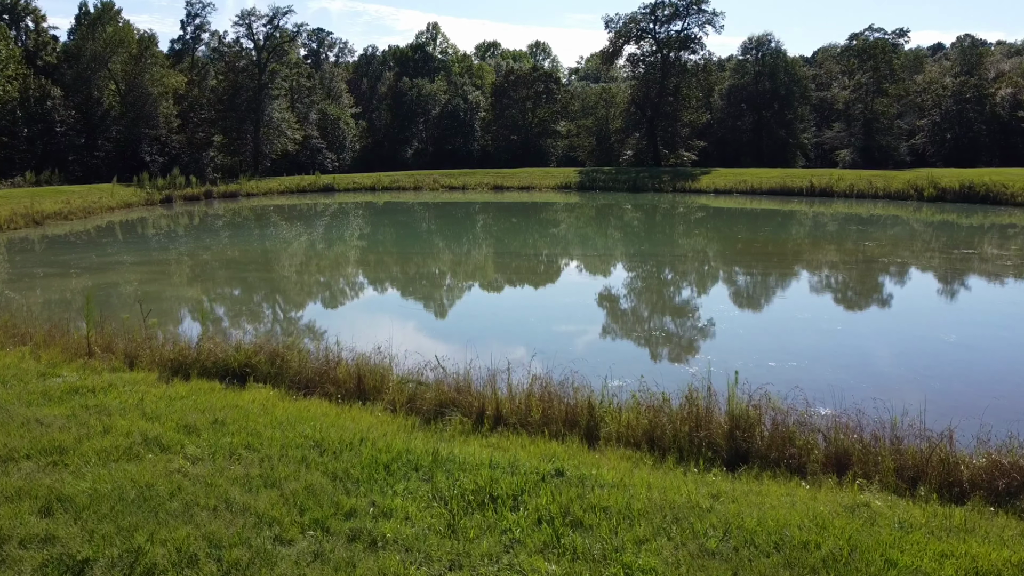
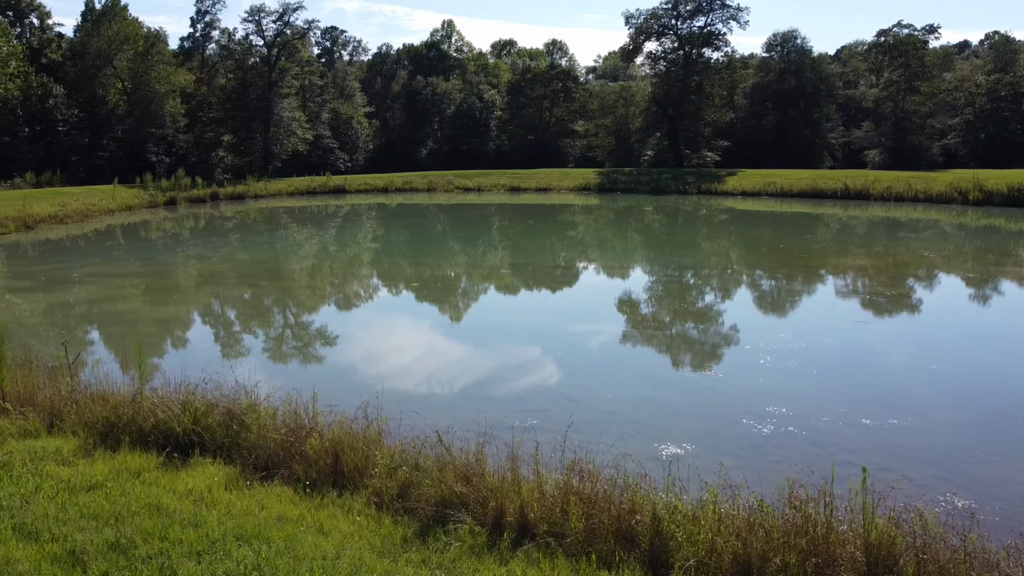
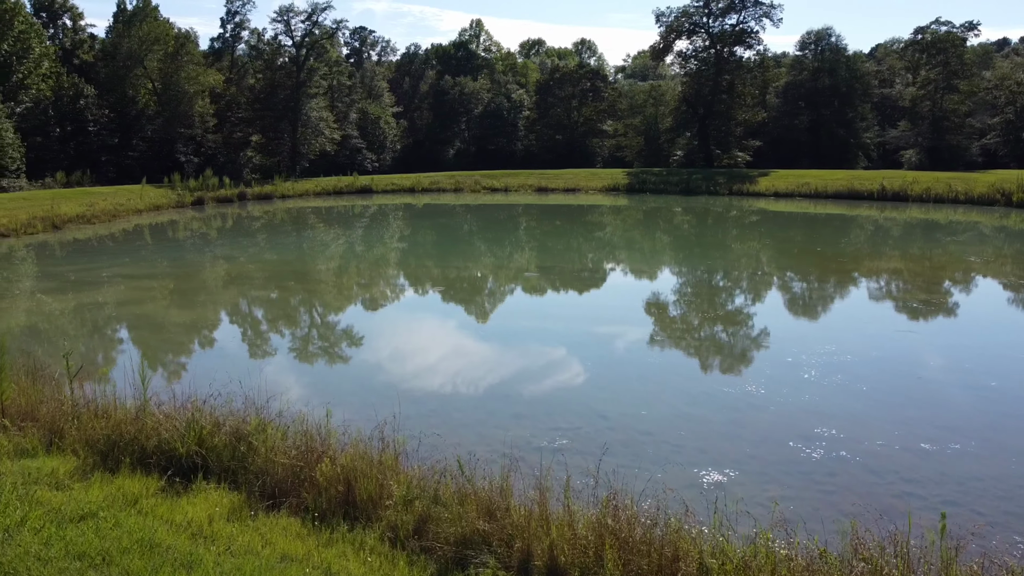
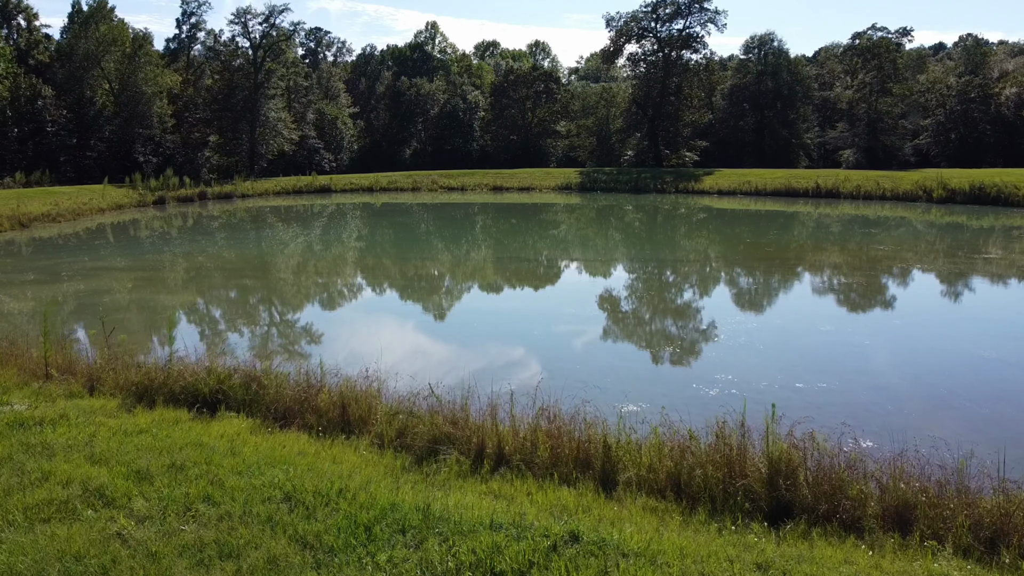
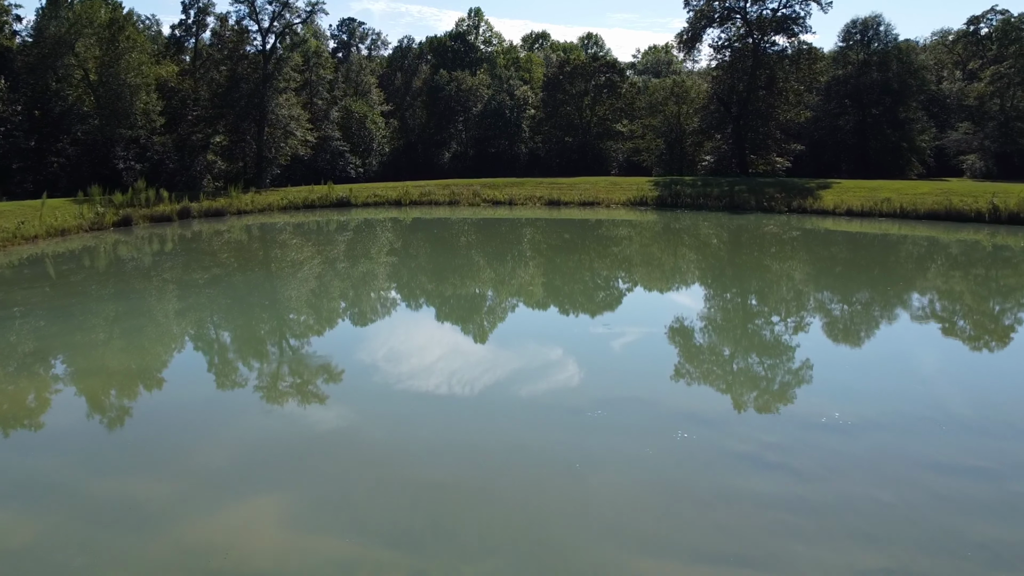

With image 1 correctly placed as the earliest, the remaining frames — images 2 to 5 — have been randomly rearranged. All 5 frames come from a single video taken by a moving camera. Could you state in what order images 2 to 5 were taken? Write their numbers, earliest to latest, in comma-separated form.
4, 2, 3, 5
